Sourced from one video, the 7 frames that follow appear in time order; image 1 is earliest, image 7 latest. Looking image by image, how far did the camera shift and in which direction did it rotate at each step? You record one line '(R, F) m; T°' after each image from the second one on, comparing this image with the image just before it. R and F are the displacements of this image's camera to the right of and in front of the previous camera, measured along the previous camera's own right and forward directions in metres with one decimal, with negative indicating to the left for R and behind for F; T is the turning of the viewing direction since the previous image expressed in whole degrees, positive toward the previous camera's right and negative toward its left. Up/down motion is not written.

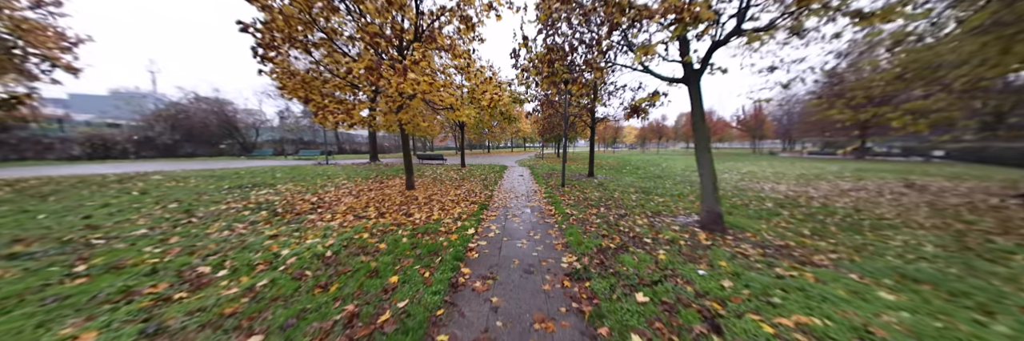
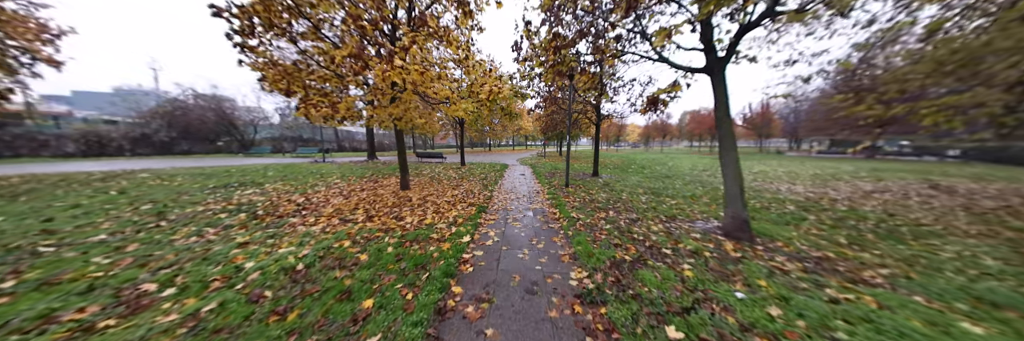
(0.0, +0.5) m; 0°
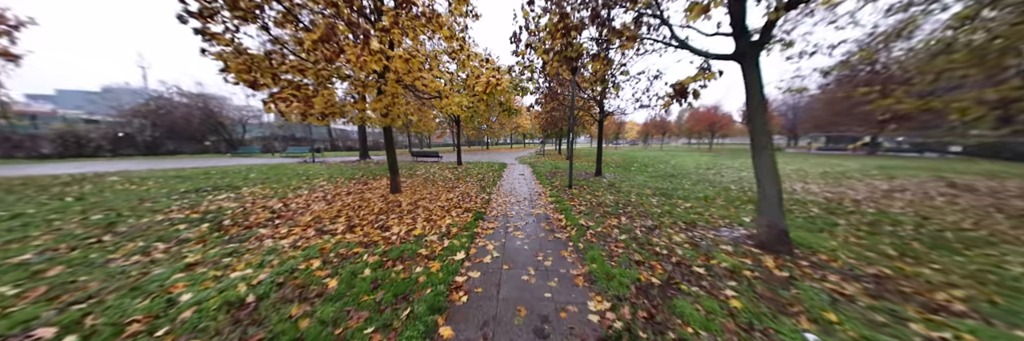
(0.0, +0.5) m; 0°
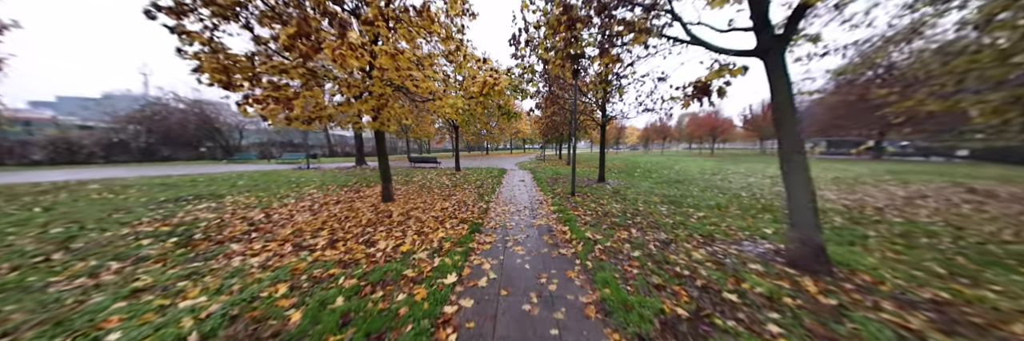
(0.0, +0.4) m; 0°
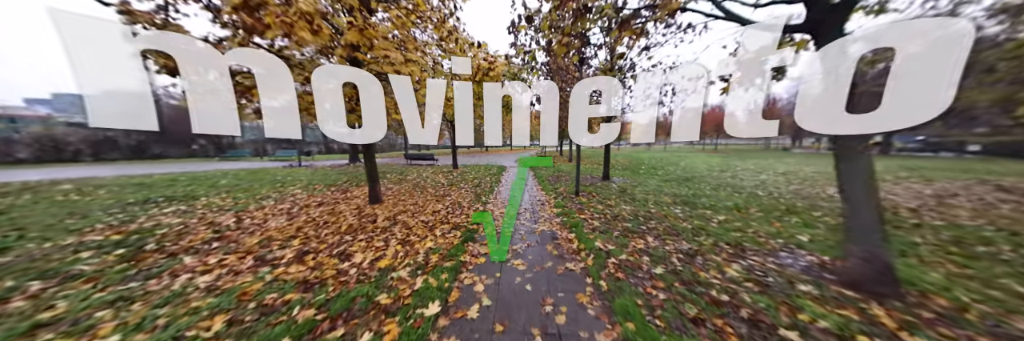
(0.0, +0.5) m; 0°
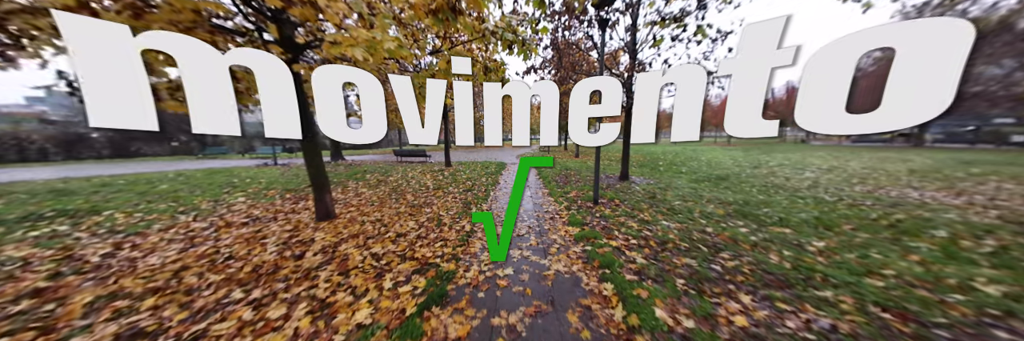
(+0.1, +1.5) m; -1°
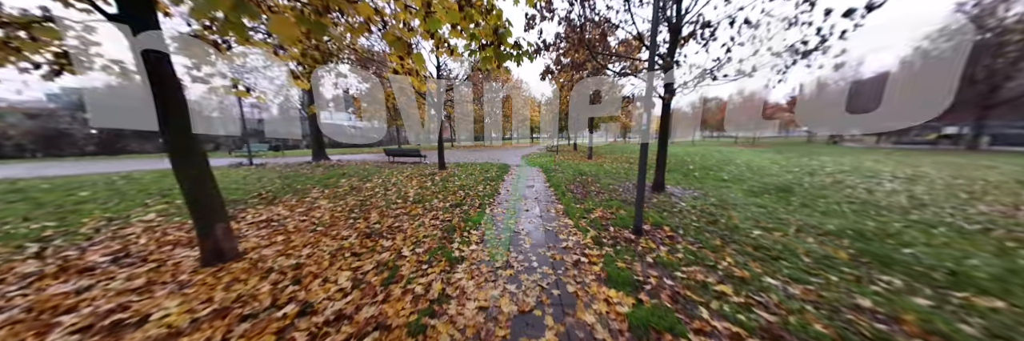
(0.0, +1.5) m; -2°
